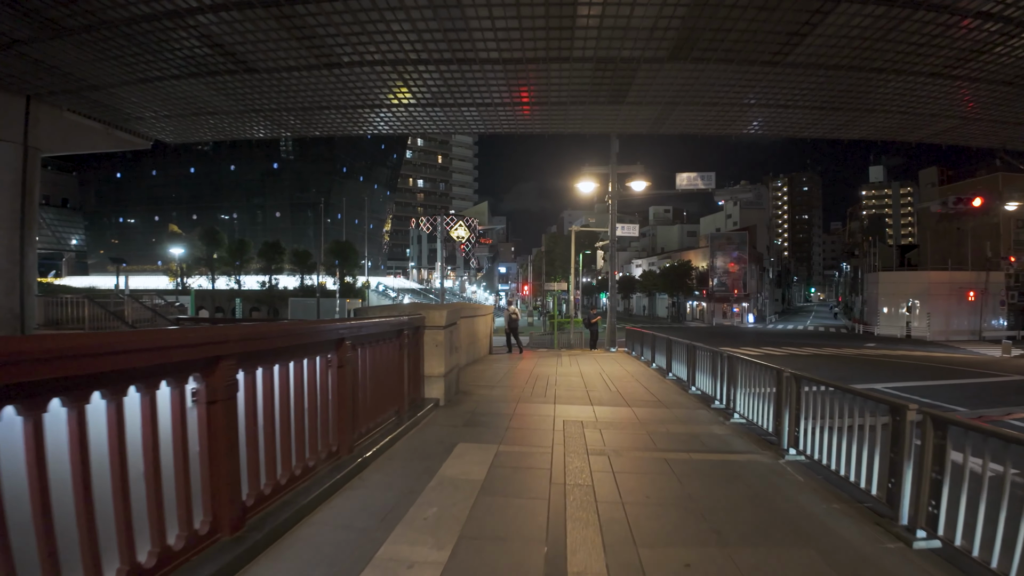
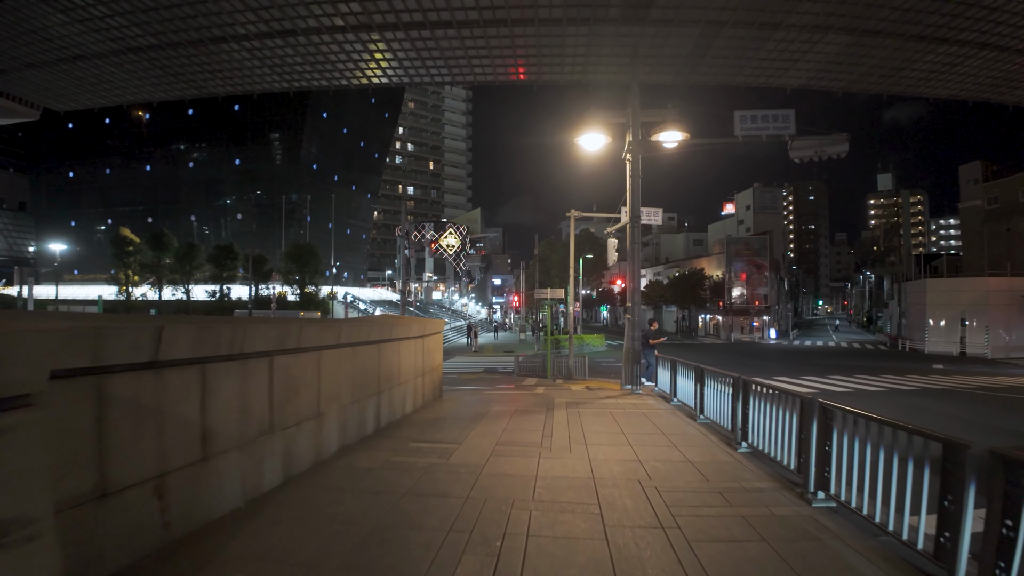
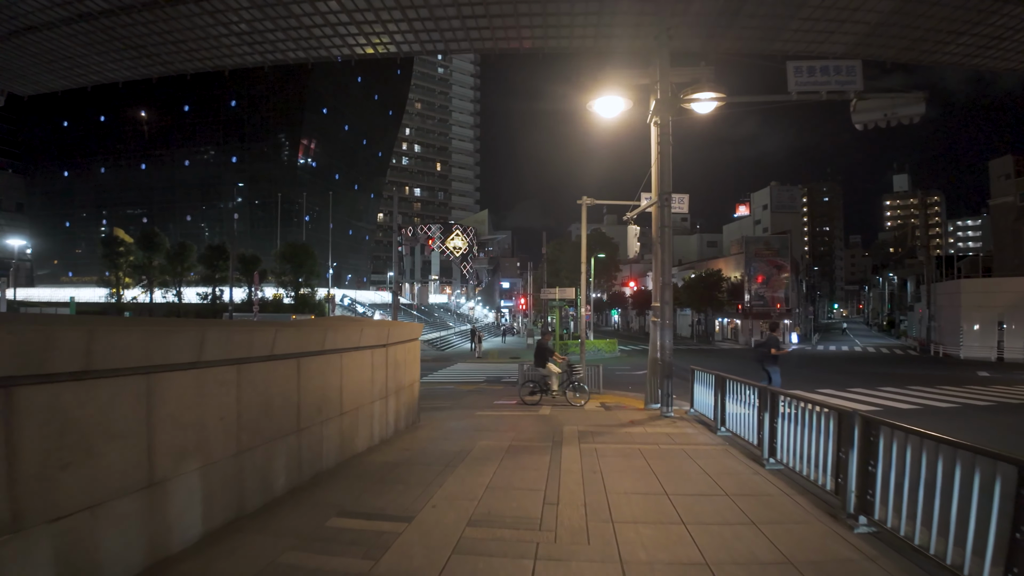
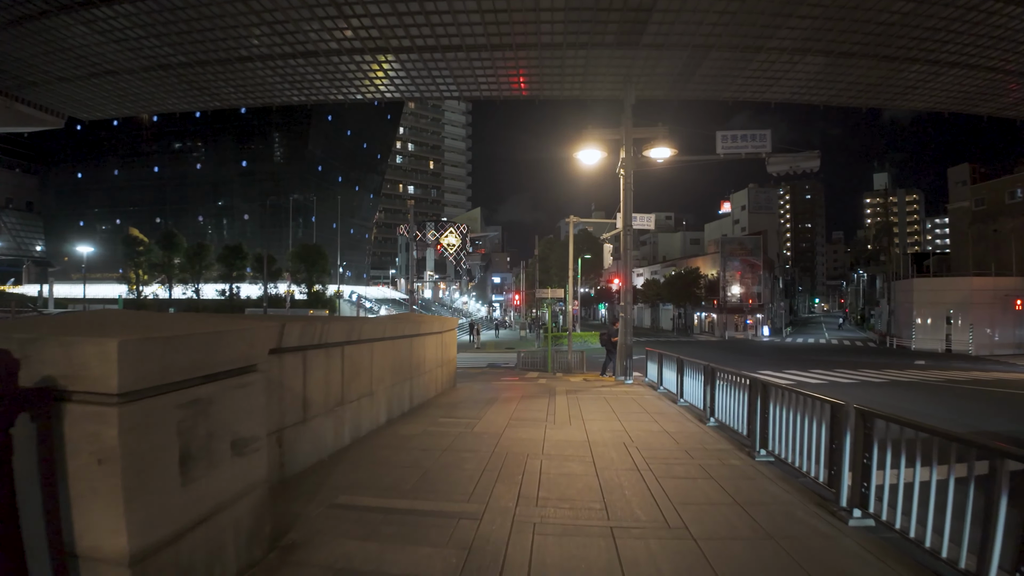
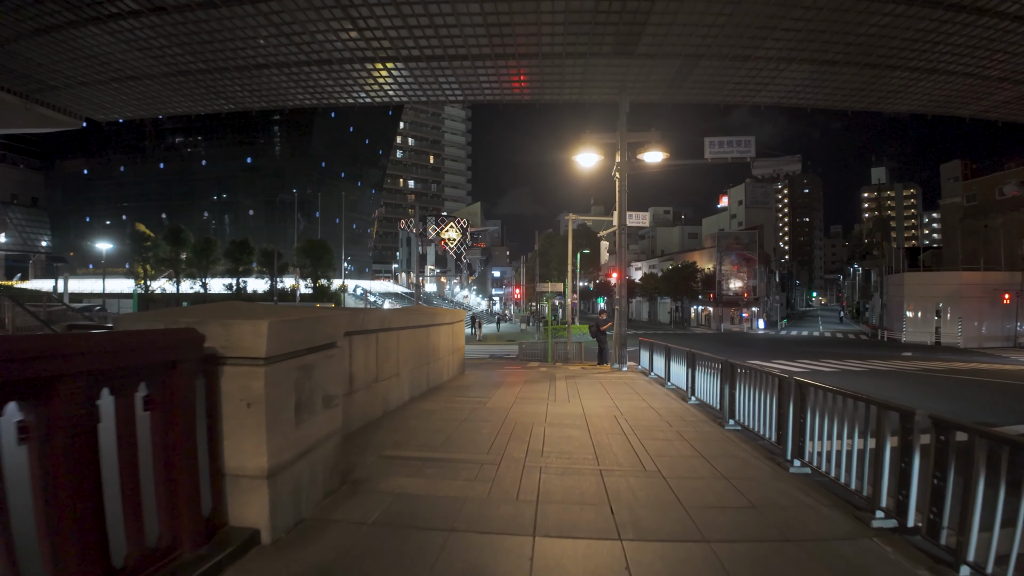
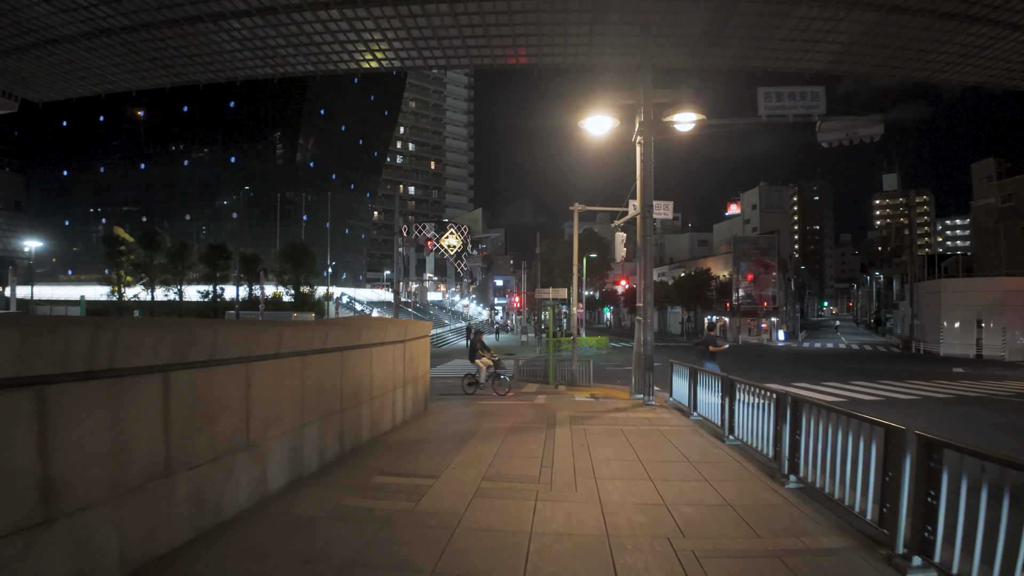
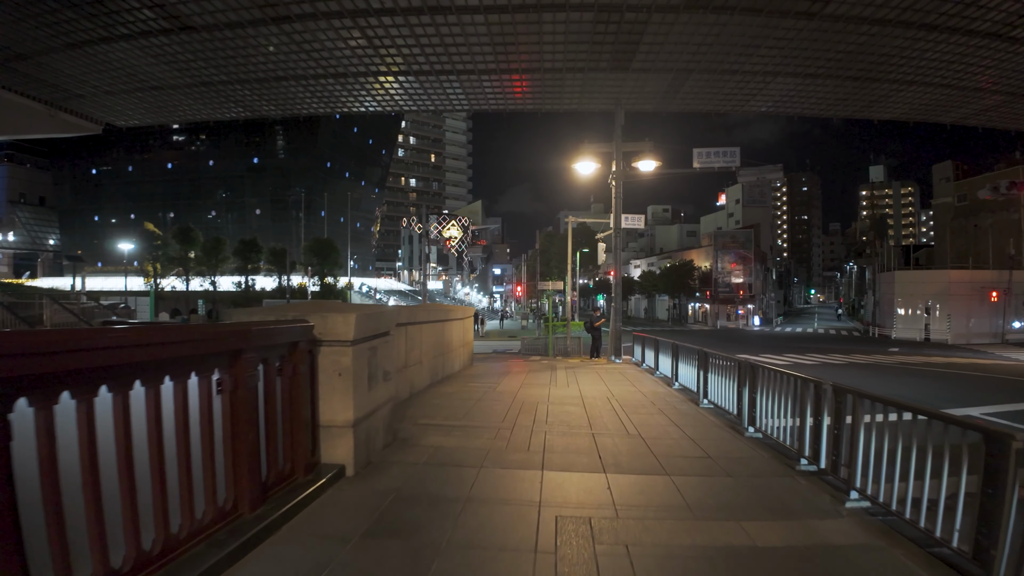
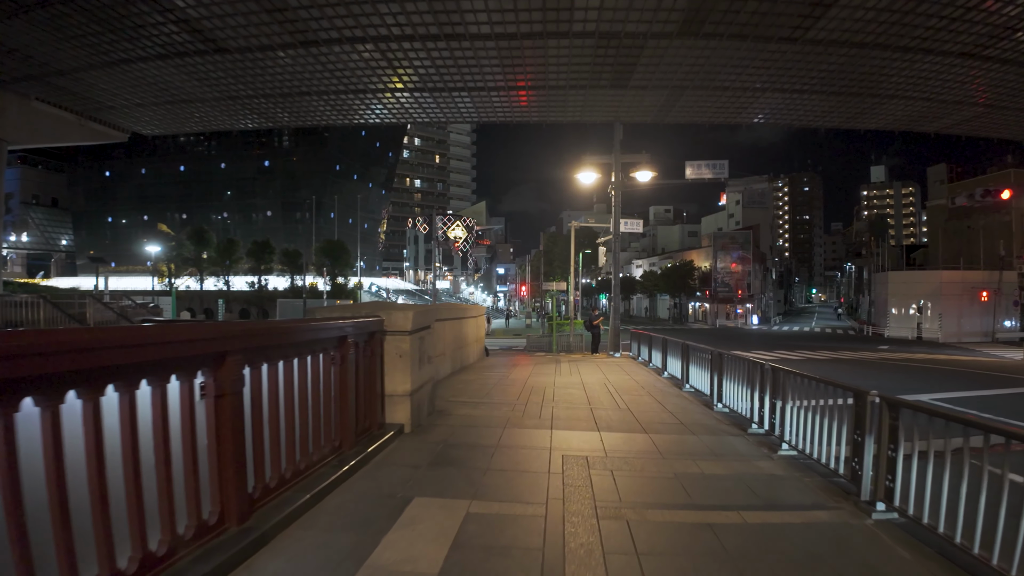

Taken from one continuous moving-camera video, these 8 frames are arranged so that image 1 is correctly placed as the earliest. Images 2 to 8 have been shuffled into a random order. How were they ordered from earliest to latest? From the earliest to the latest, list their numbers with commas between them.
8, 7, 5, 4, 2, 6, 3
